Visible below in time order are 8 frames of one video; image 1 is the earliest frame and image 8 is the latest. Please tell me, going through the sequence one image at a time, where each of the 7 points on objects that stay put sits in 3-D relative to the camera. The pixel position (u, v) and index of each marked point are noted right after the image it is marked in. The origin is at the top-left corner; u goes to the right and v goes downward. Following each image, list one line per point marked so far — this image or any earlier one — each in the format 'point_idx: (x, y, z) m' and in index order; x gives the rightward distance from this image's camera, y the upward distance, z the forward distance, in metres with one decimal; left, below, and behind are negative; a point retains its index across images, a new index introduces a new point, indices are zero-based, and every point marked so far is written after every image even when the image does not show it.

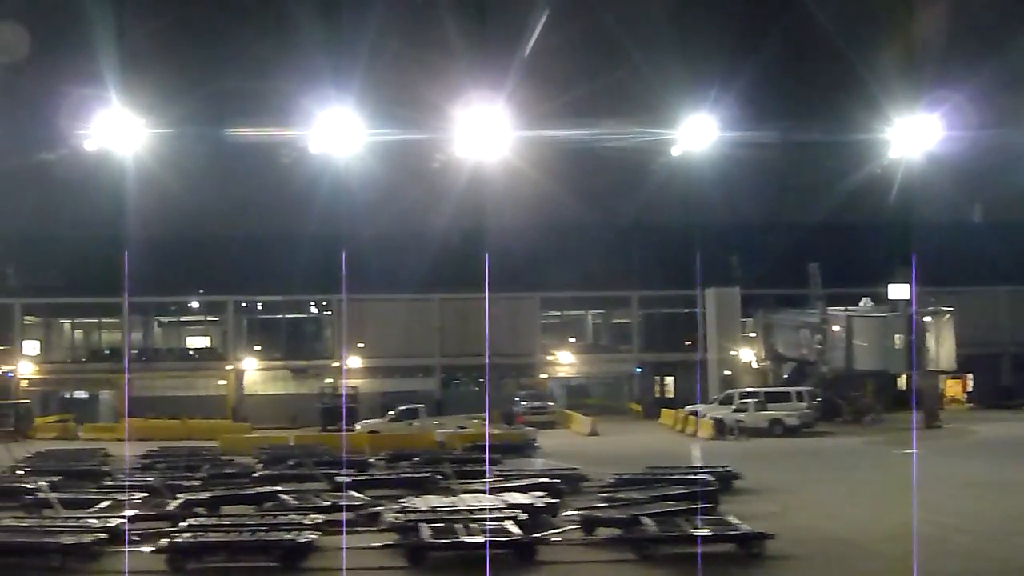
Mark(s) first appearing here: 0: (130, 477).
0: (-2.6, -1.3, +10.2) m
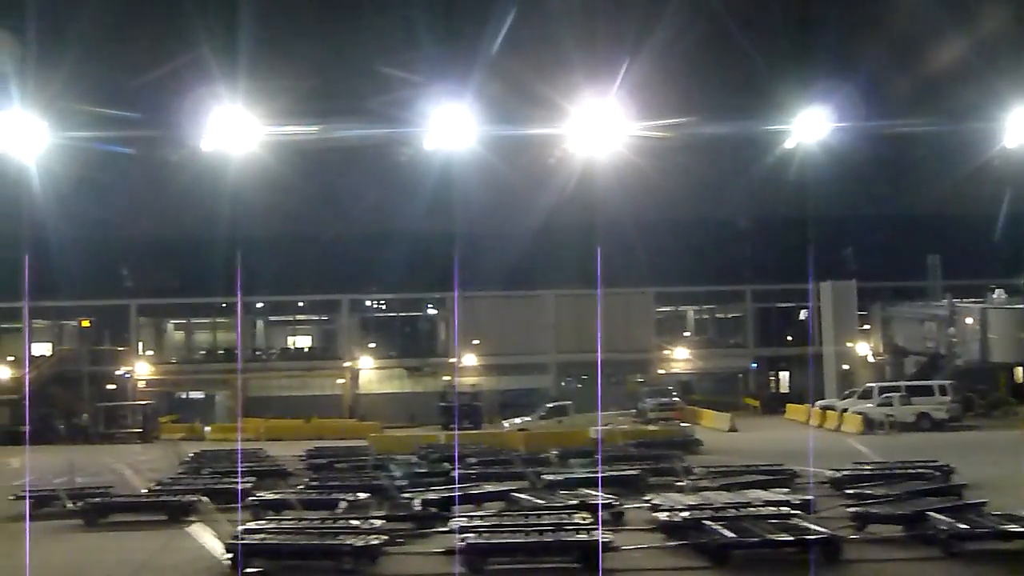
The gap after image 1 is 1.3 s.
0: (-1.3, -1.3, +10.1) m
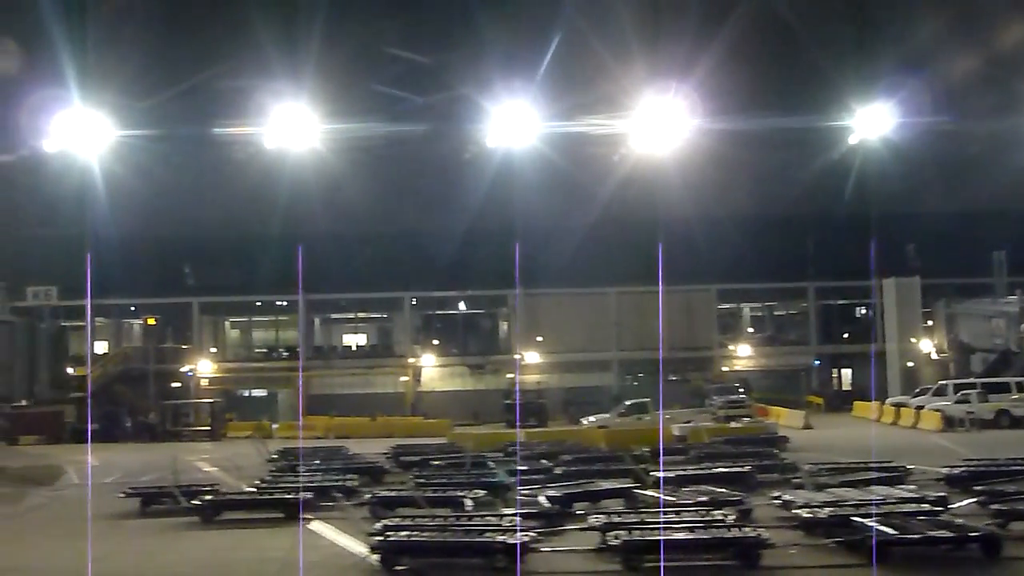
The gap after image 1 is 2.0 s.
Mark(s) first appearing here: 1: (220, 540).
0: (-0.6, -1.3, +10.0) m
1: (-1.4, -1.2, +7.3) m
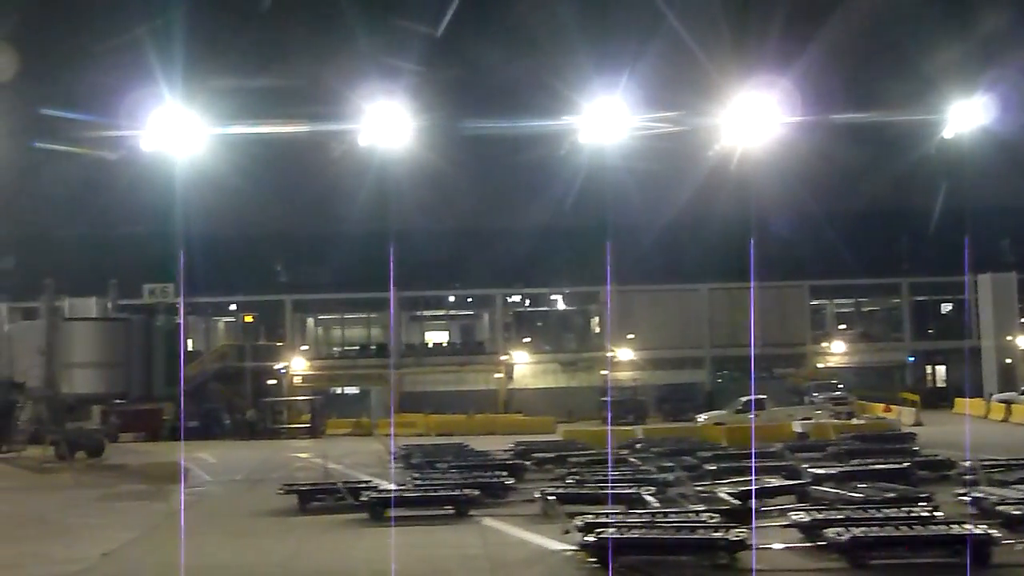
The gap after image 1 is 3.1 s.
0: (+0.3, -1.2, +9.9) m
1: (-0.5, -1.2, +7.3) m
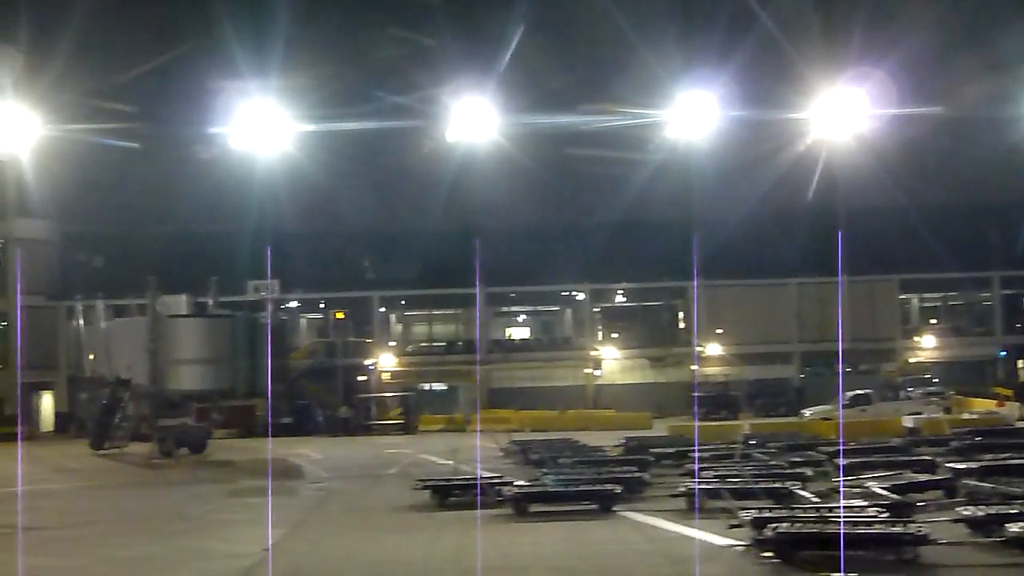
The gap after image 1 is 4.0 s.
0: (+1.2, -1.2, +9.9) m
1: (+0.2, -1.2, +7.2) m
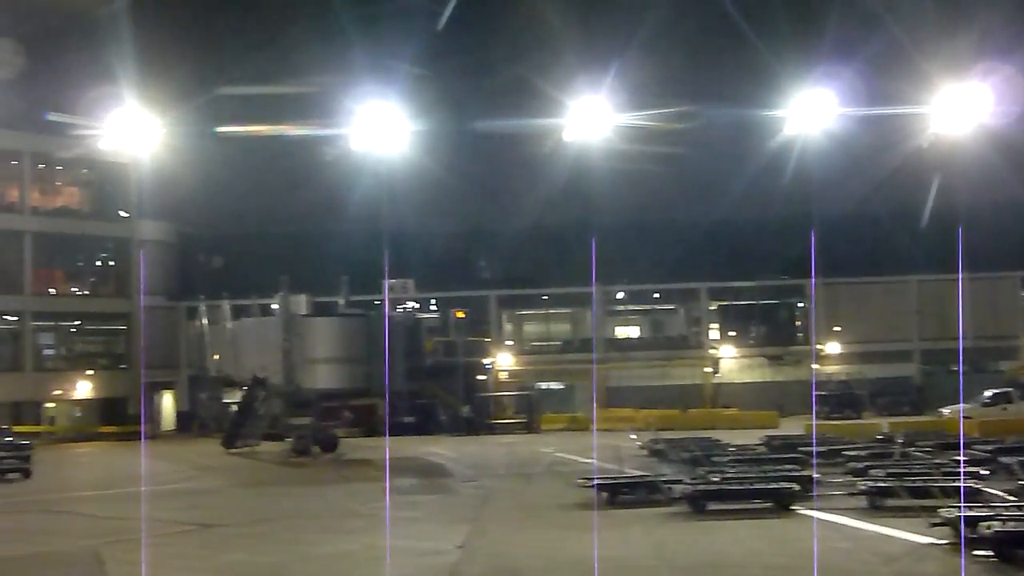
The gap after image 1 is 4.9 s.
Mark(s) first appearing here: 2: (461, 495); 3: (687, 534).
0: (+2.2, -1.2, +9.8) m
1: (+1.1, -1.2, +7.2) m
2: (-0.3, -1.3, +9.5) m
3: (+0.8, -1.2, +7.1) m
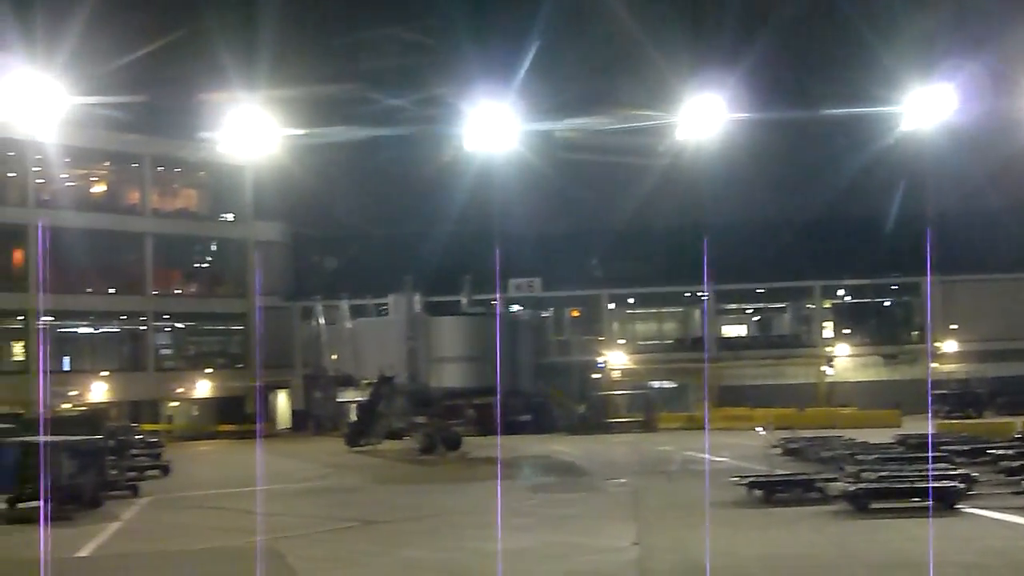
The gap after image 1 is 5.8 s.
0: (+3.2, -1.1, +9.7) m
1: (+2.0, -1.1, +7.1) m
2: (+0.6, -1.3, +9.5) m
3: (+1.7, -1.2, +7.0) m
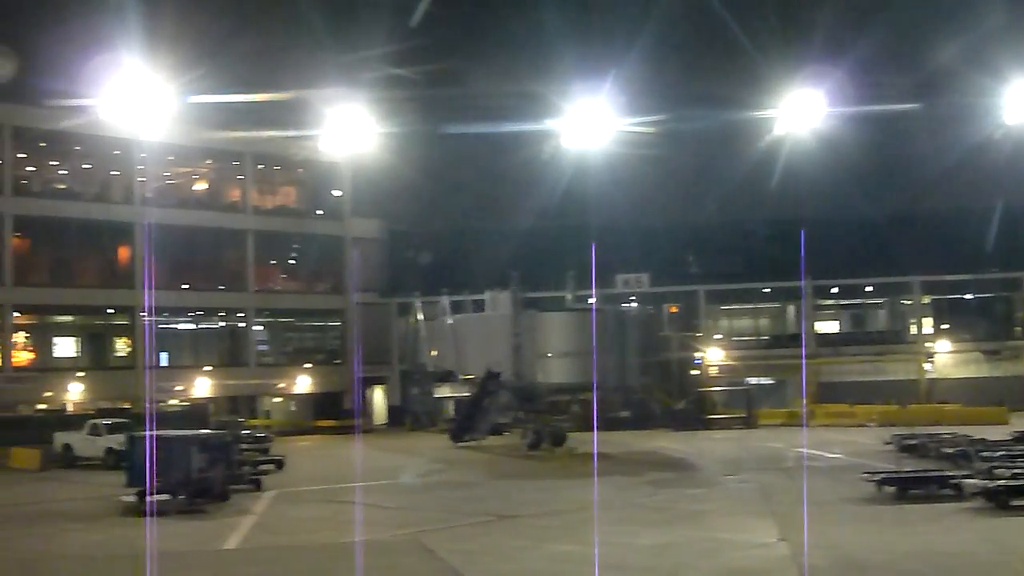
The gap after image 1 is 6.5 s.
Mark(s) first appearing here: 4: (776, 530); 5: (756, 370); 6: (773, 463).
0: (+4.0, -1.1, +9.5) m
1: (+2.7, -1.1, +7.1) m
2: (+1.4, -1.3, +9.5) m
3: (+2.4, -1.1, +7.0) m
4: (+1.3, -1.2, +7.3) m
5: (+3.0, -1.1, +18.7) m
6: (+2.0, -1.3, +11.3) m
